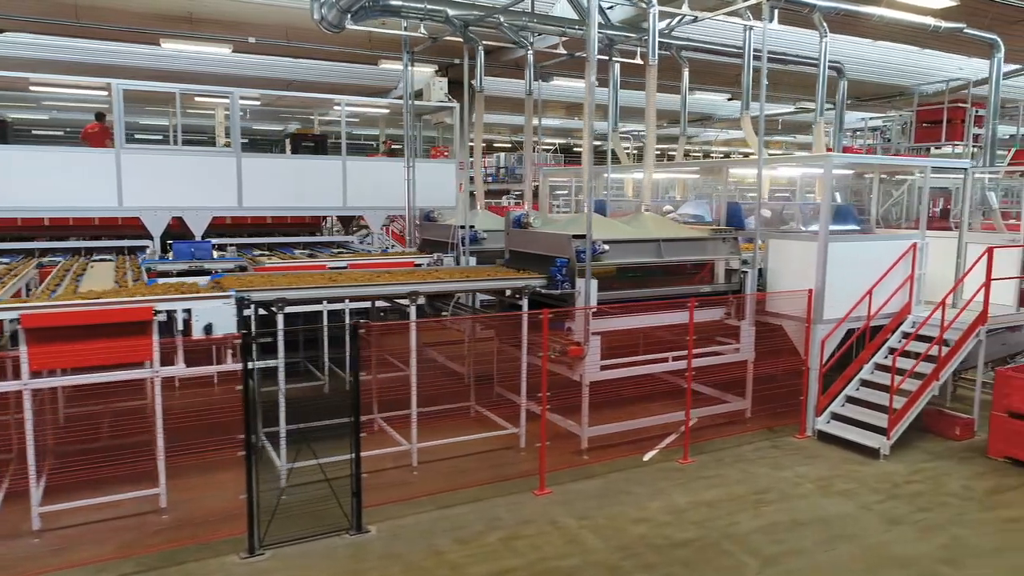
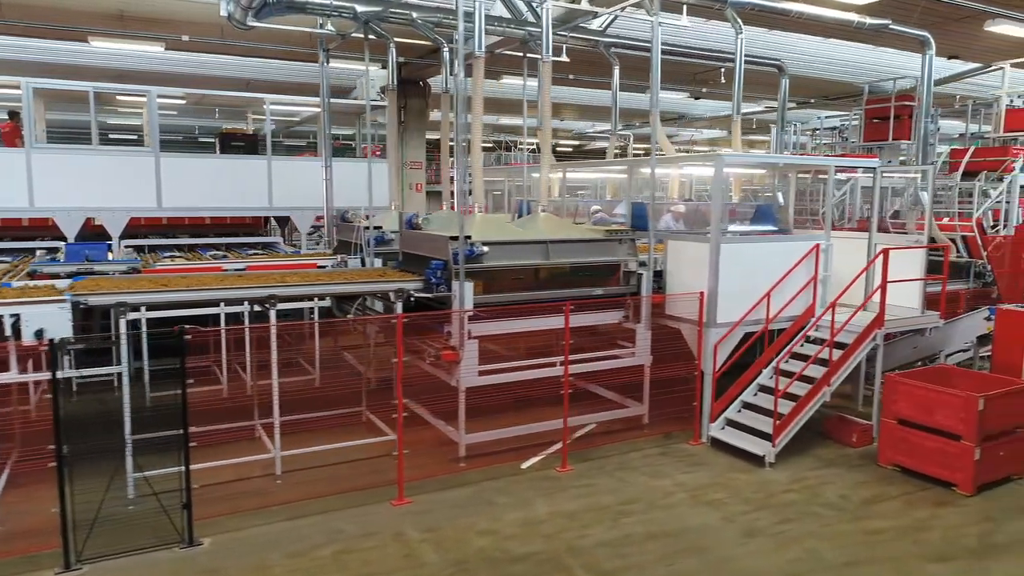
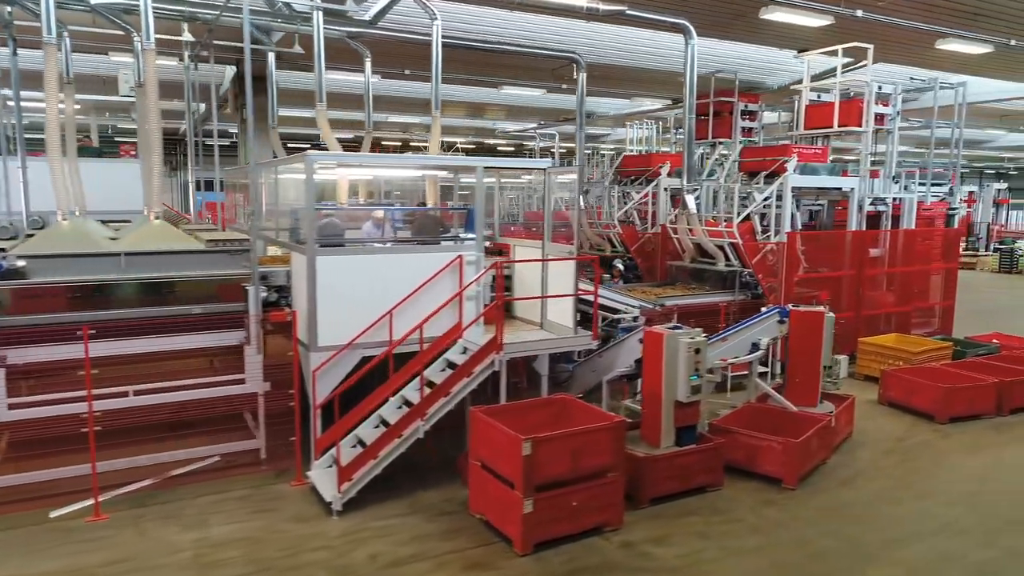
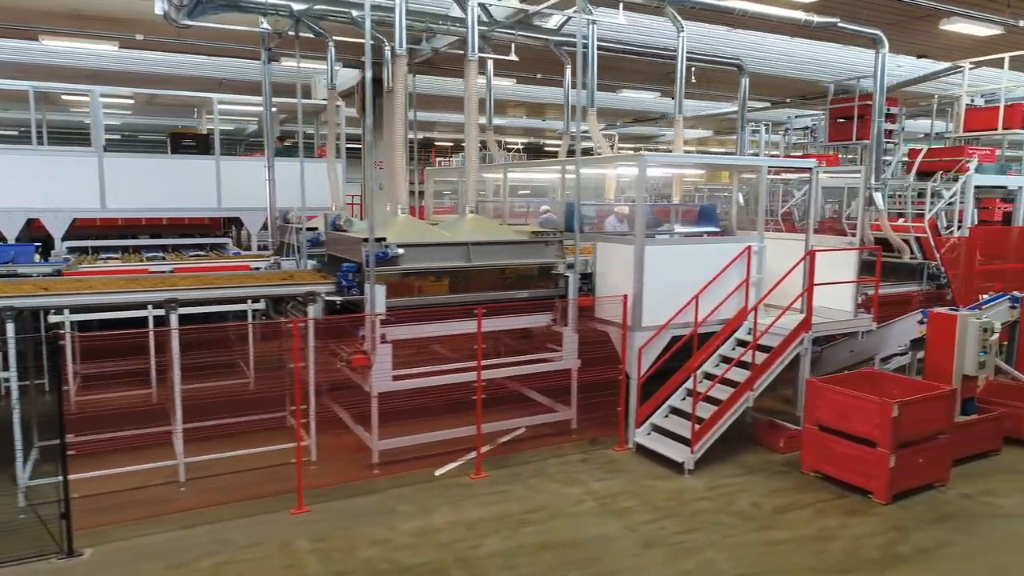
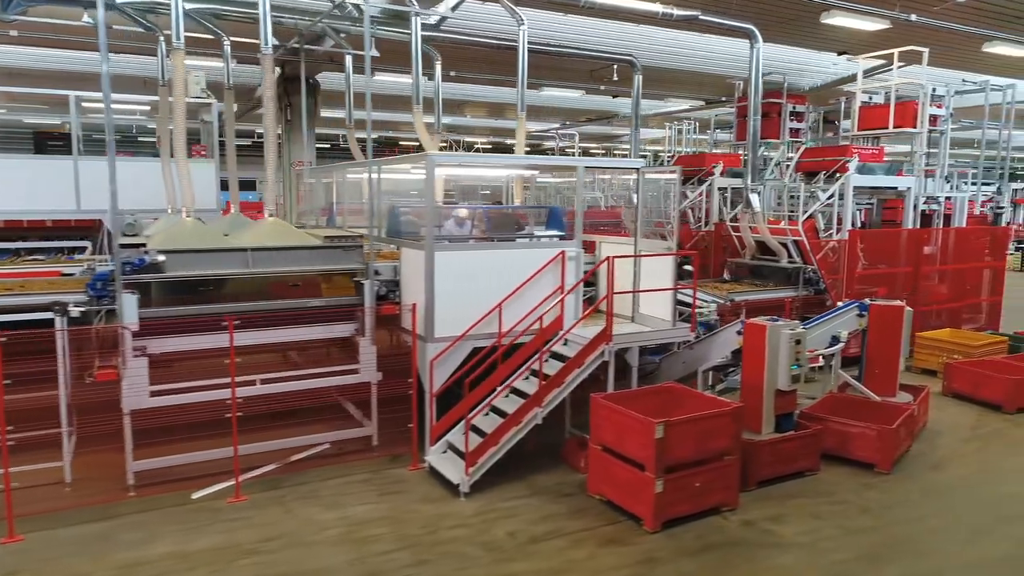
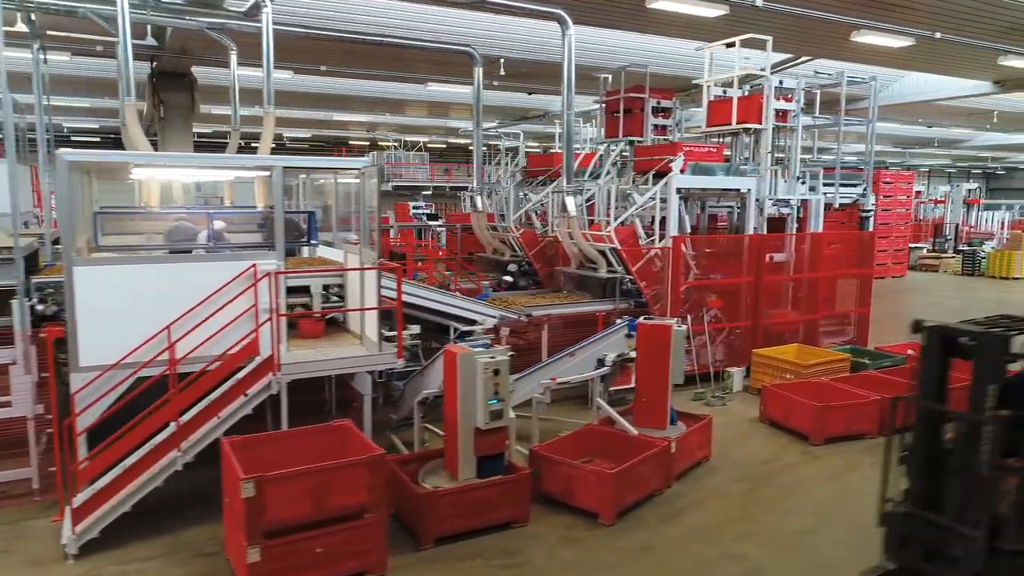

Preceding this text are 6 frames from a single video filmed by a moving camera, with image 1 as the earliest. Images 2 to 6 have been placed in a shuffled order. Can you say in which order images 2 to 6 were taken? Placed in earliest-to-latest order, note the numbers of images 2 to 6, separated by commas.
2, 4, 5, 3, 6
